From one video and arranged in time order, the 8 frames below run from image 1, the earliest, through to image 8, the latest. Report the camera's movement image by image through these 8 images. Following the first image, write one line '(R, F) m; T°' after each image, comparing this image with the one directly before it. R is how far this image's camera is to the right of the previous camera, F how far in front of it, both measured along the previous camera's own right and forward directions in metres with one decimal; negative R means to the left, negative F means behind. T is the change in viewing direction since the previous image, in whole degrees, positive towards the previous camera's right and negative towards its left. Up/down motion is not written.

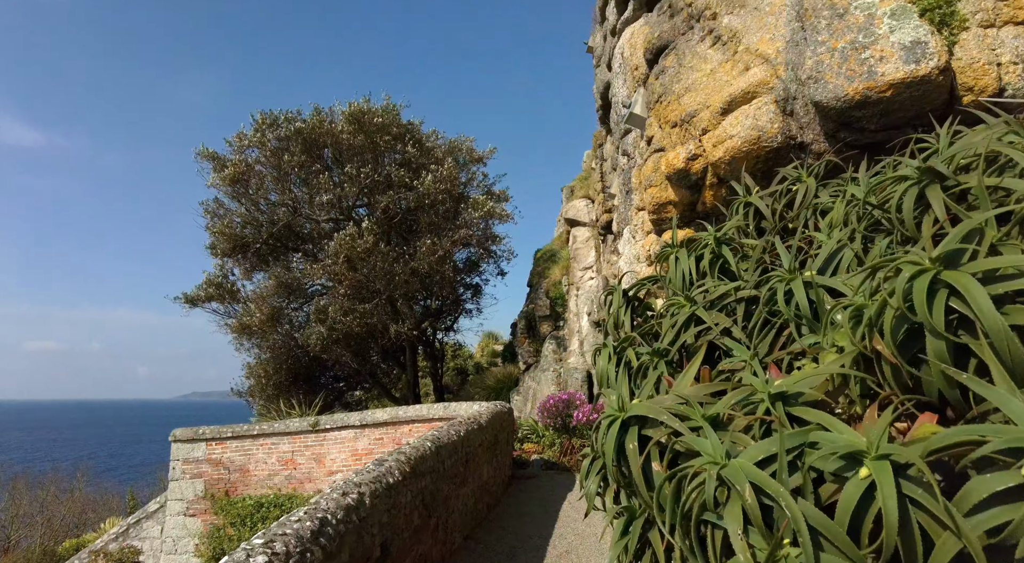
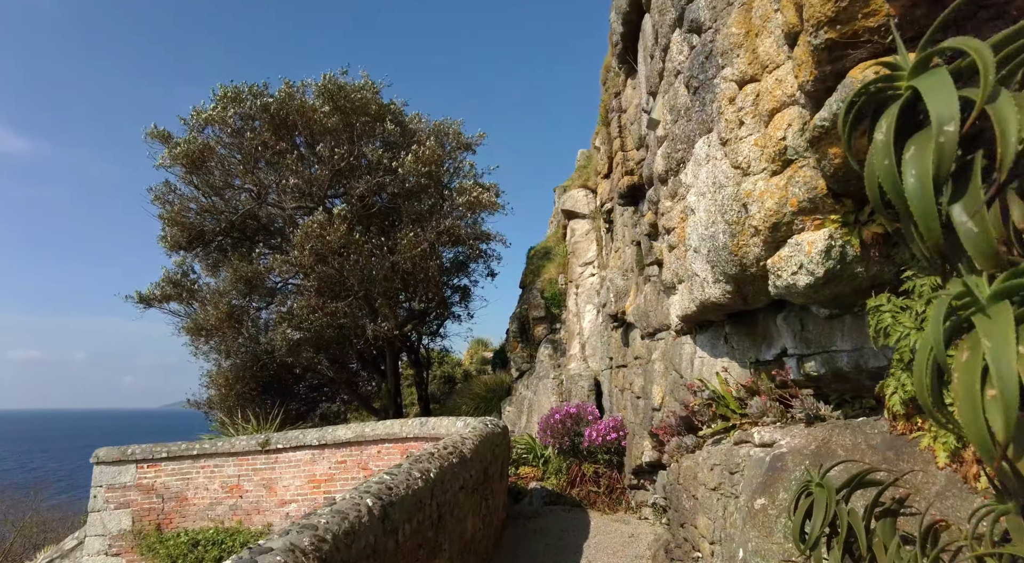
(-0.1, +2.1) m; +1°
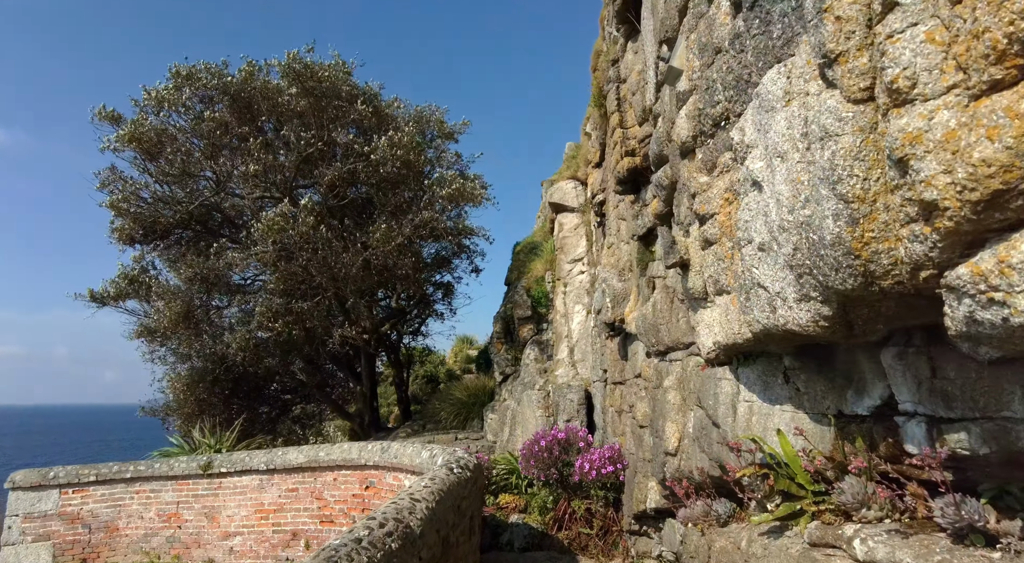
(+0.1, +1.2) m; +1°
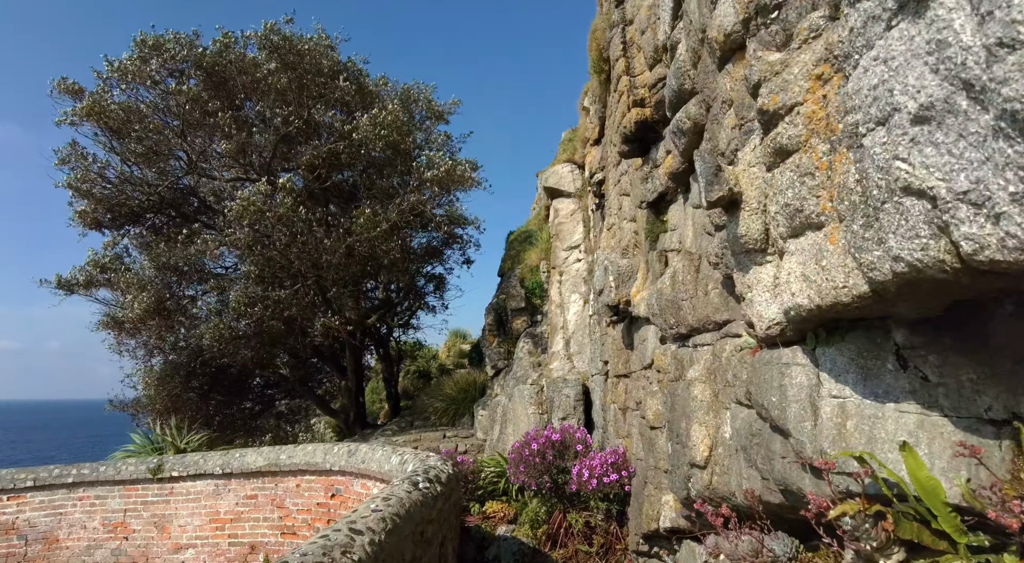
(+0.1, +1.0) m; 0°
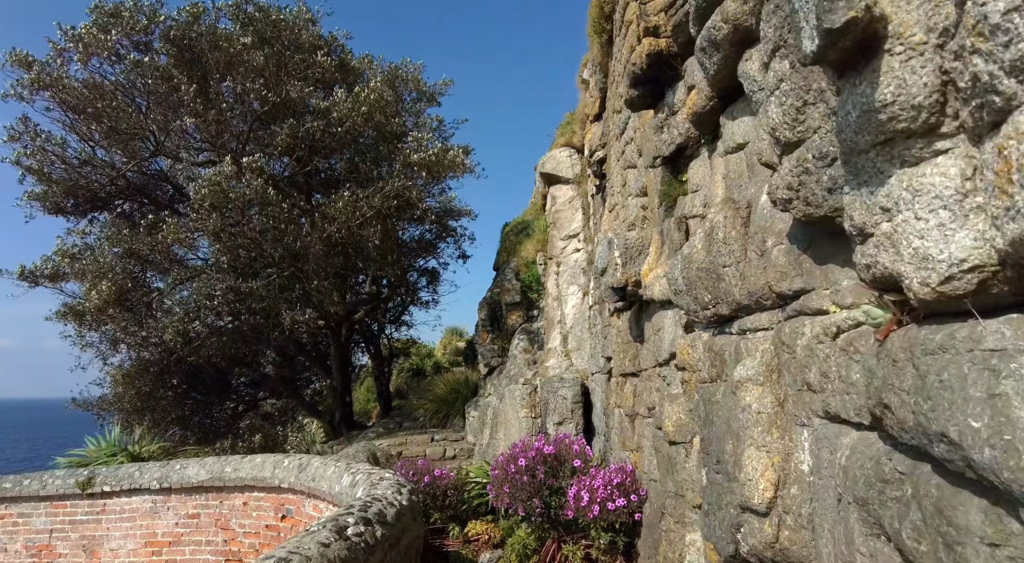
(+0.1, +1.1) m; 0°
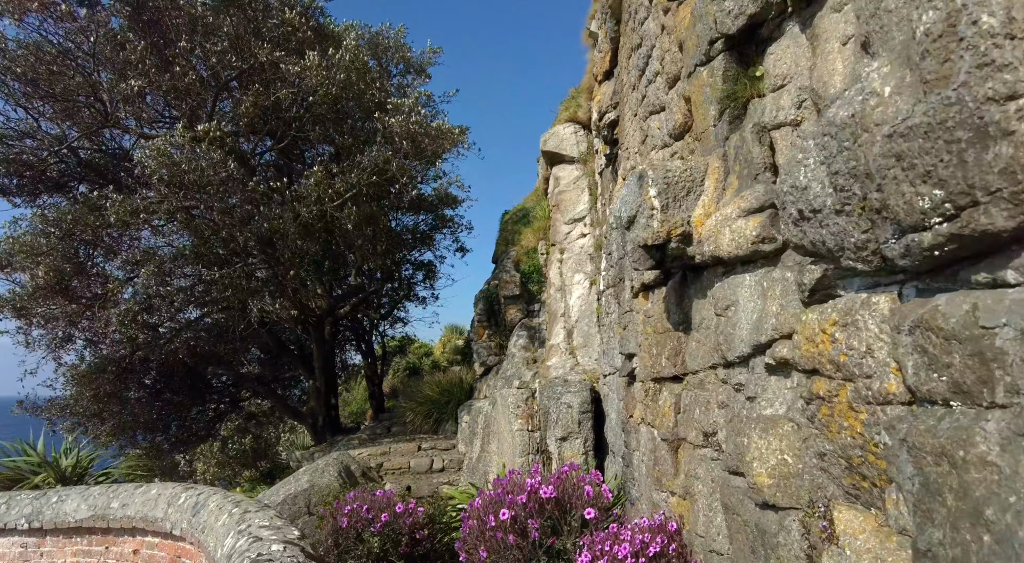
(+0.1, +1.6) m; 0°
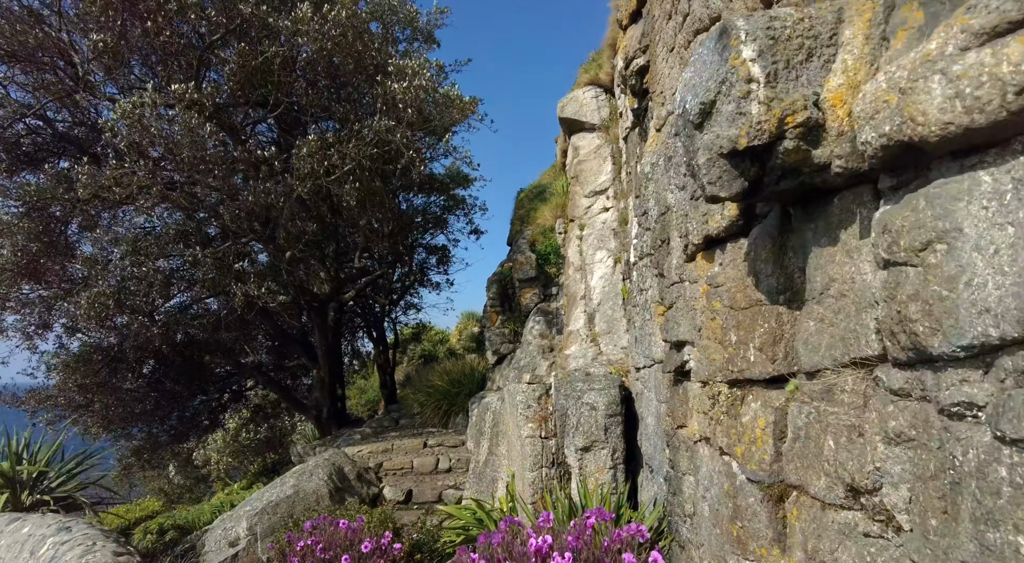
(+0.1, +1.3) m; -2°
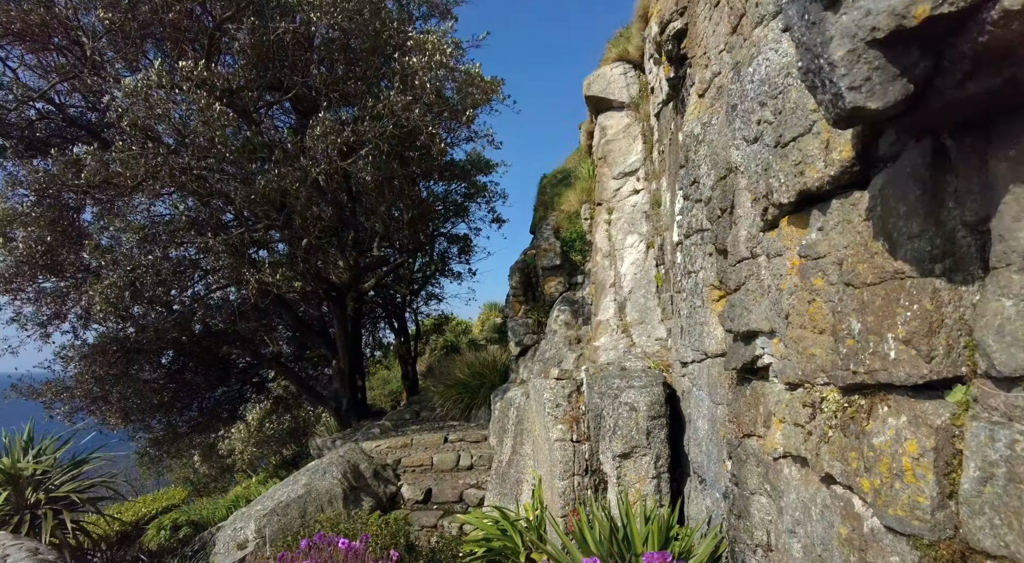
(0.0, +0.6) m; -2°
